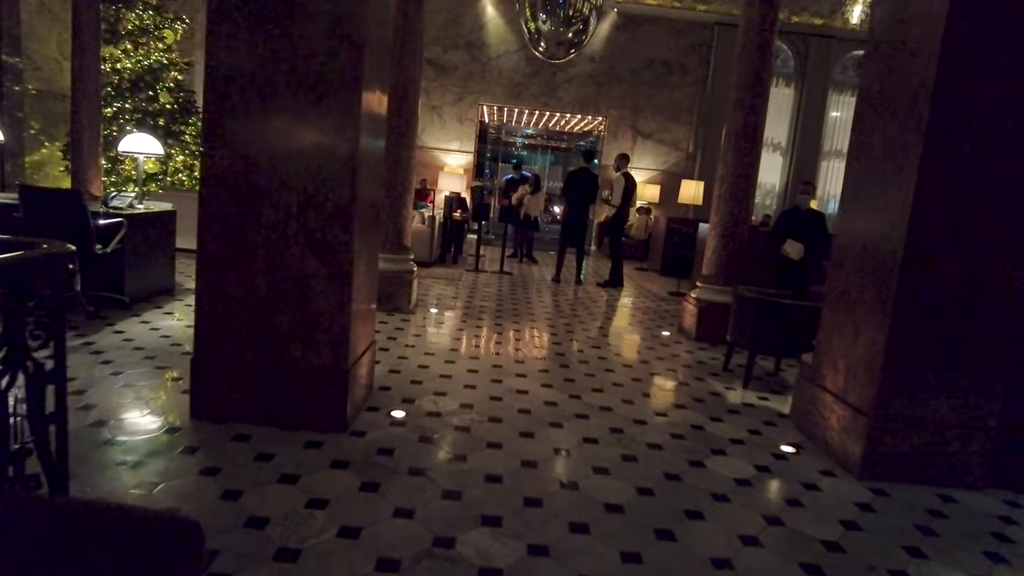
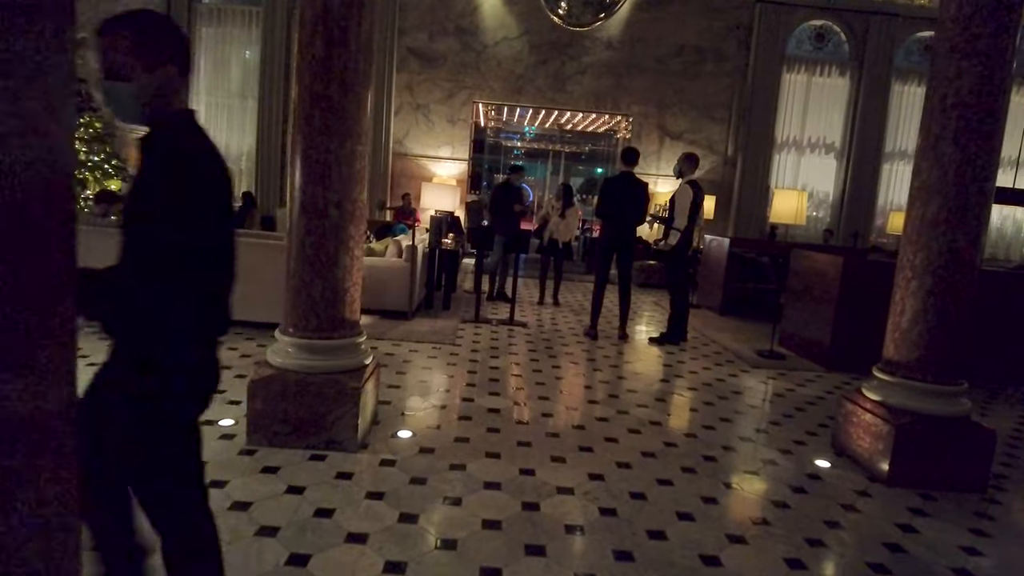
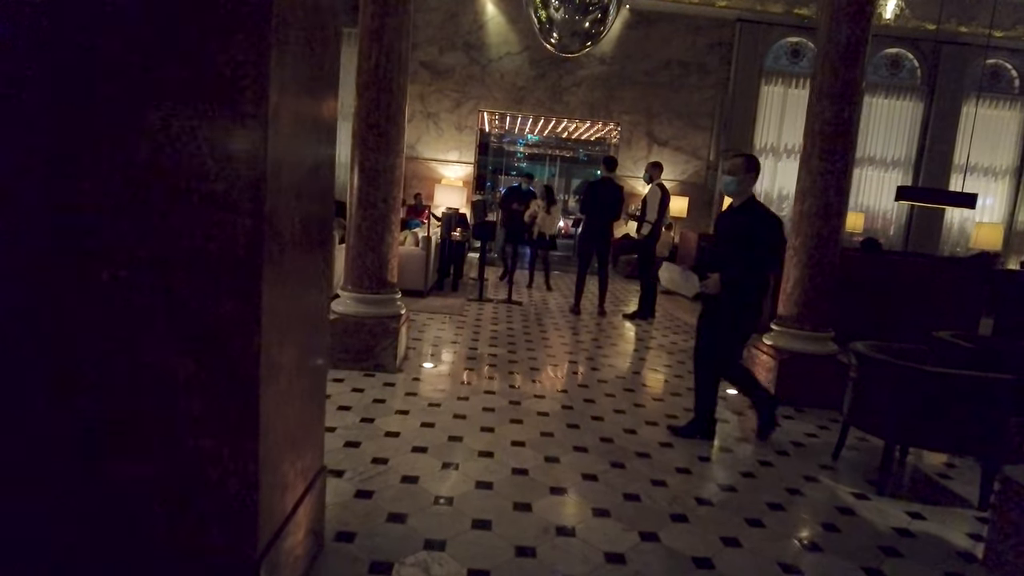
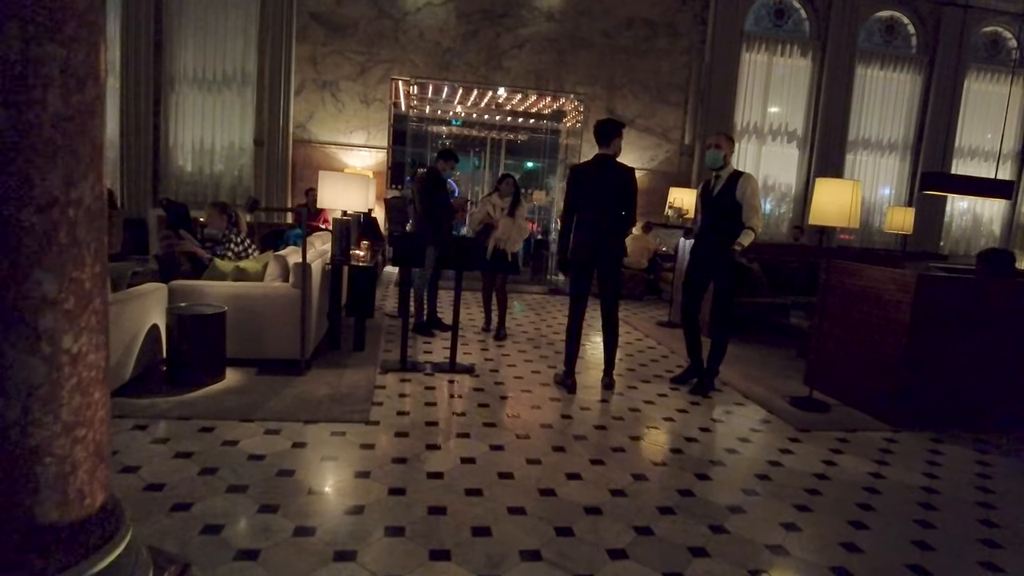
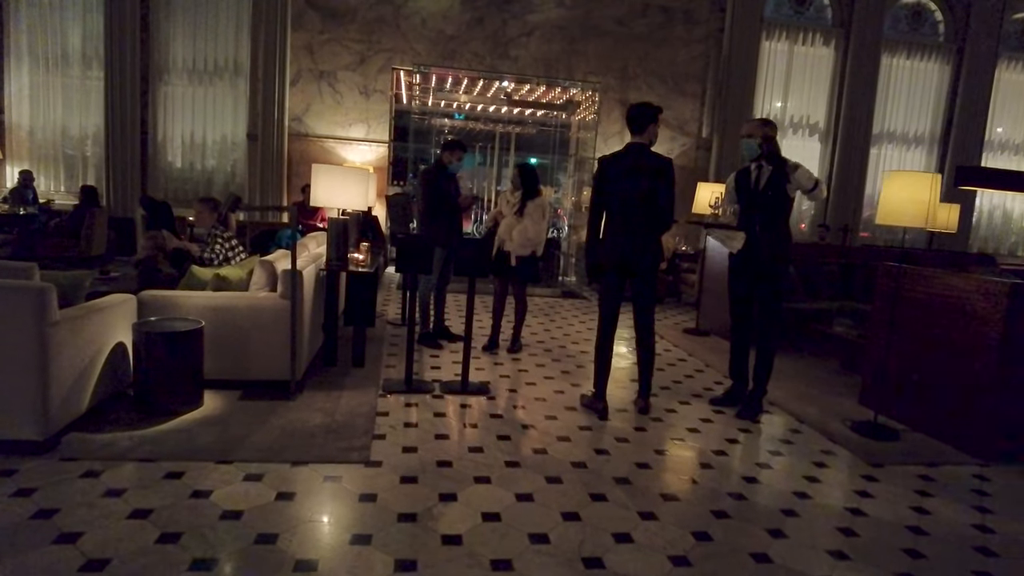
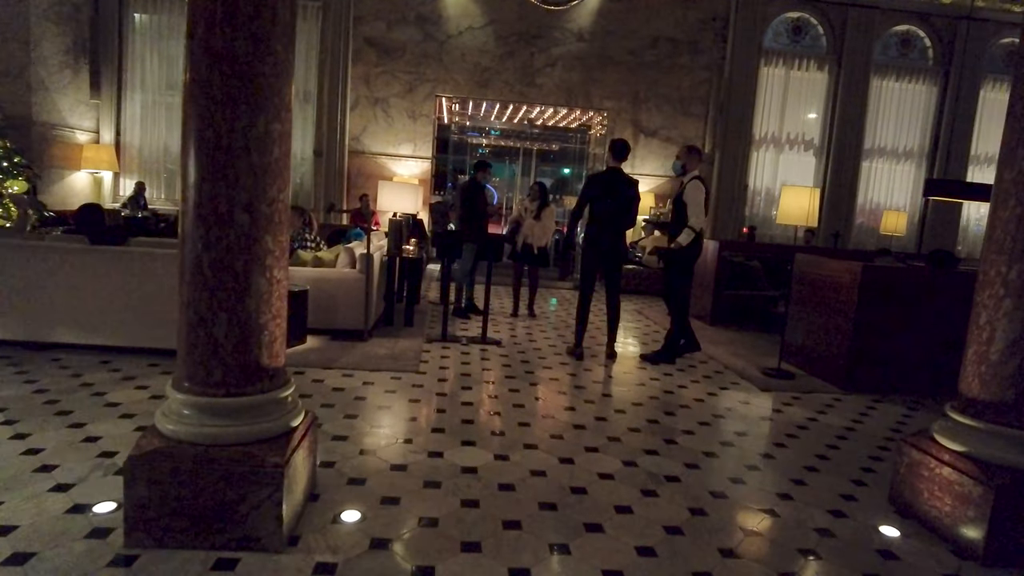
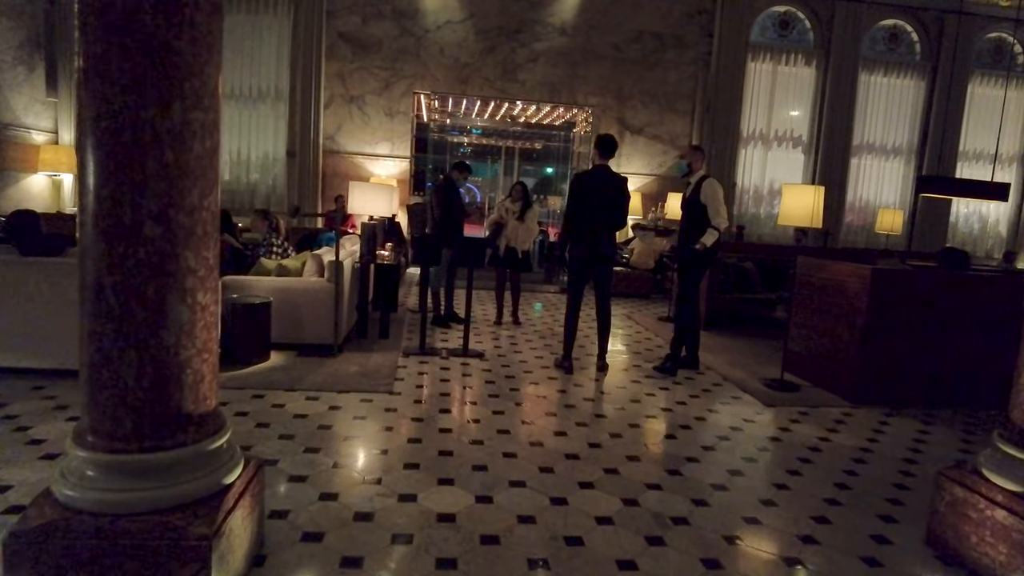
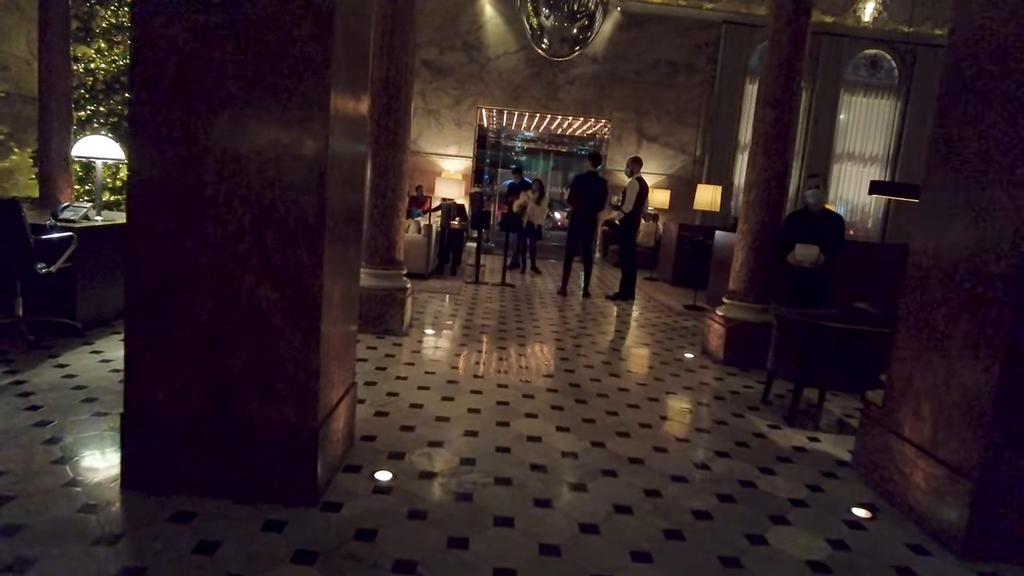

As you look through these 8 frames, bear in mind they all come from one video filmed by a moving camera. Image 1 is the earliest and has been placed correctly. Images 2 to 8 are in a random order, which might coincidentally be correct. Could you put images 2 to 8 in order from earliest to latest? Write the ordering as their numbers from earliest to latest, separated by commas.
8, 3, 2, 6, 7, 4, 5
